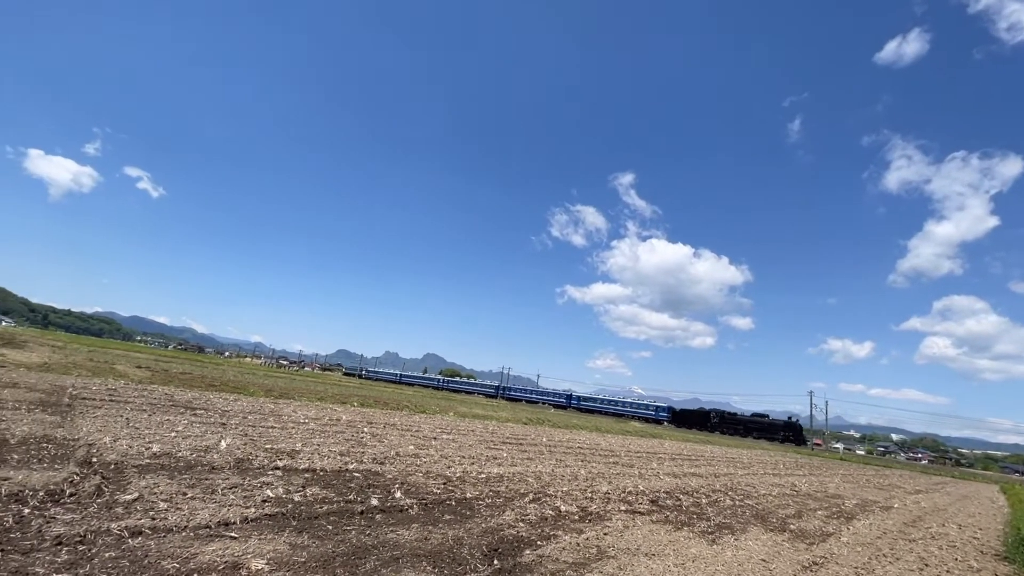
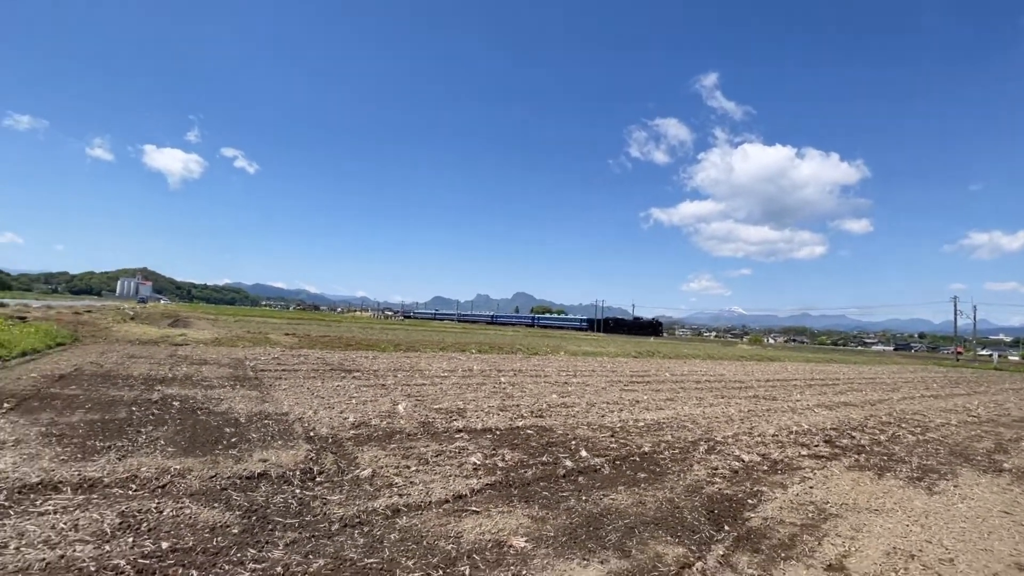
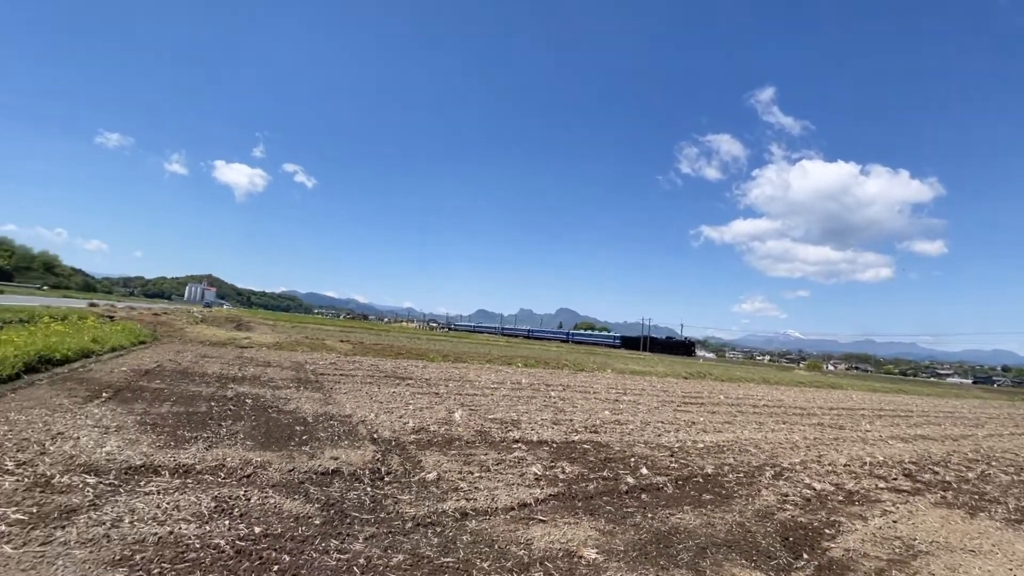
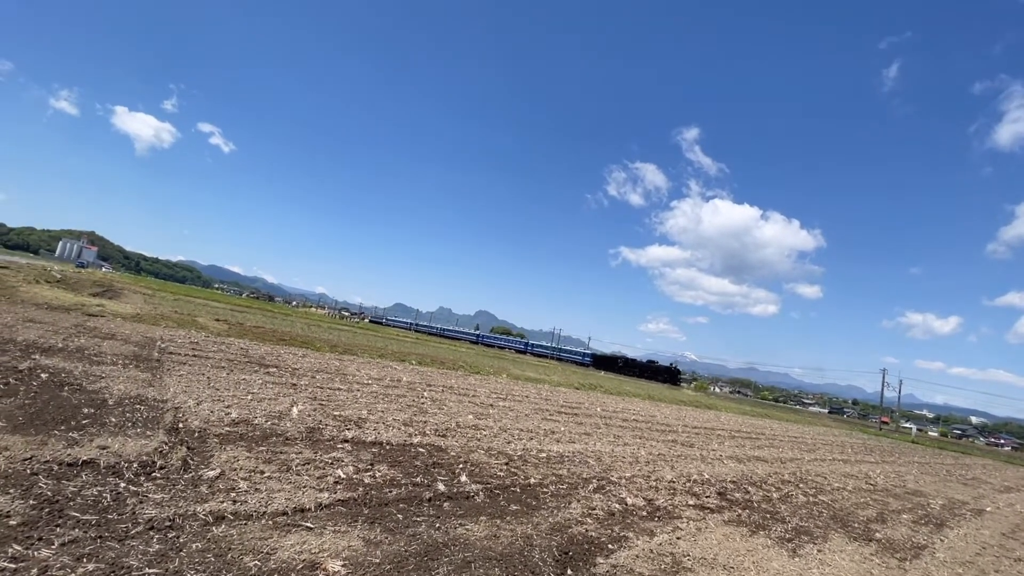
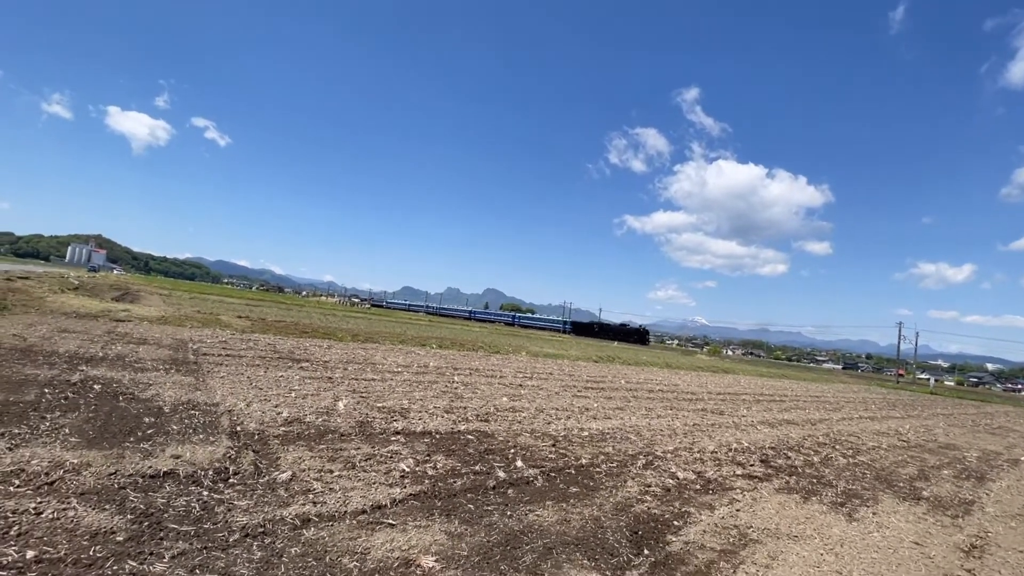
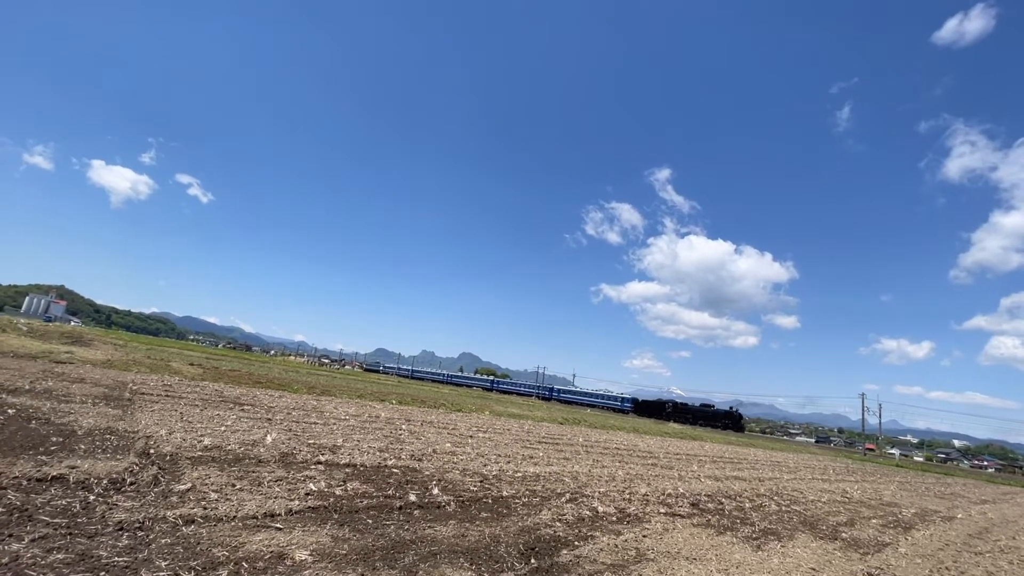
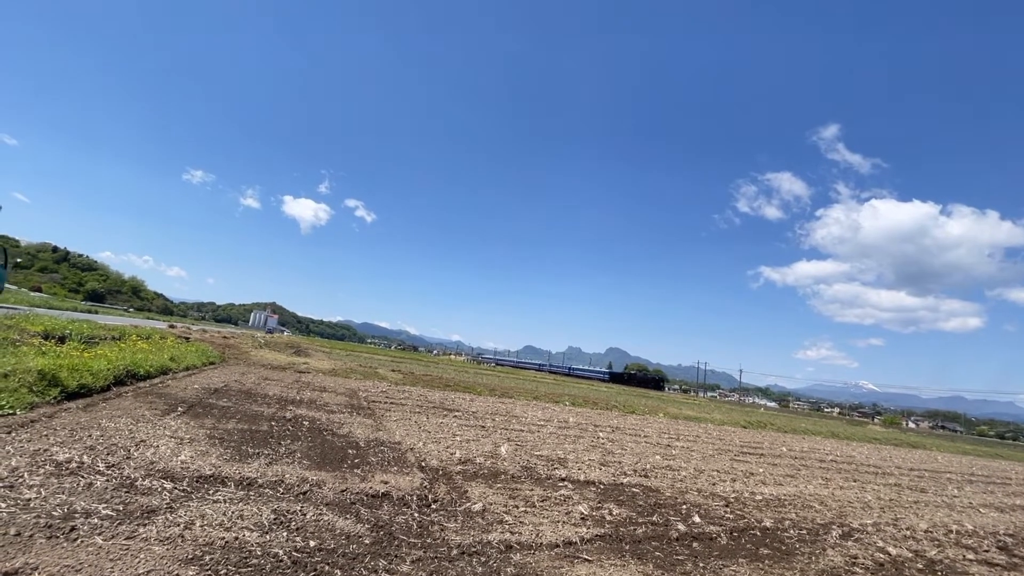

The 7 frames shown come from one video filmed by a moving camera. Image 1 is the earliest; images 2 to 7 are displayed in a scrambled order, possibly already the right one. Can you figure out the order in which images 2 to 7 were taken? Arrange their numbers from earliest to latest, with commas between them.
6, 4, 5, 2, 3, 7
